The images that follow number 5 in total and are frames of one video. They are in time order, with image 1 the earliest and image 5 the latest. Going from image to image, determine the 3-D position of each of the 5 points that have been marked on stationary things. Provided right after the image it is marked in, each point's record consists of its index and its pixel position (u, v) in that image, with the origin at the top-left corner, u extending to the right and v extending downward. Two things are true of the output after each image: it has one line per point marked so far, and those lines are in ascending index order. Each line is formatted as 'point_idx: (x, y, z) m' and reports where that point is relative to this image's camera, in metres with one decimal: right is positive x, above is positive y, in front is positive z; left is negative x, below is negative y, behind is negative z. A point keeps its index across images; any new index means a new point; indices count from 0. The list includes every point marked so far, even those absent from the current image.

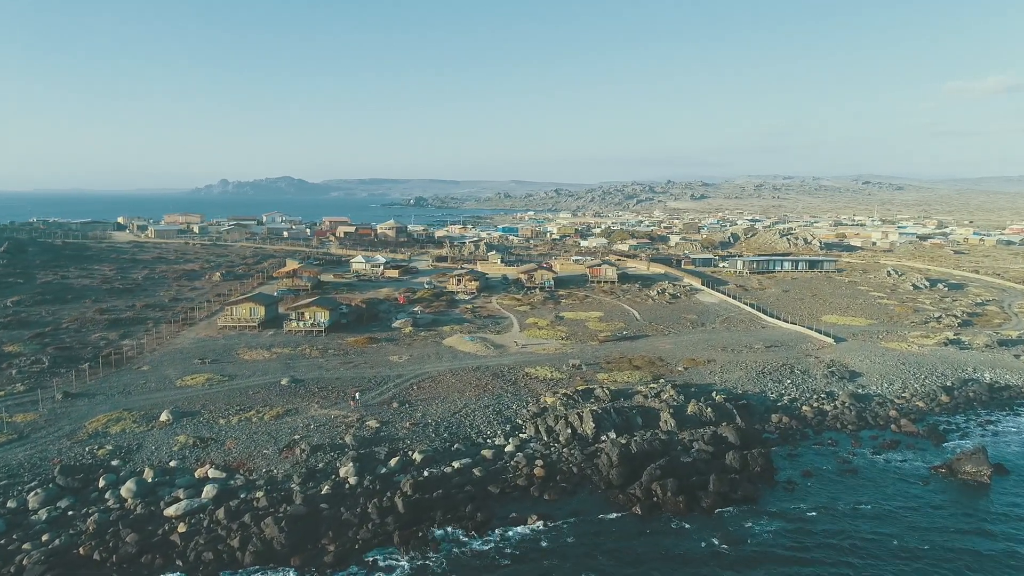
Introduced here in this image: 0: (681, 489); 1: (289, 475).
0: (+4.5, -5.4, +19.2) m
1: (-6.1, -5.1, +19.4) m
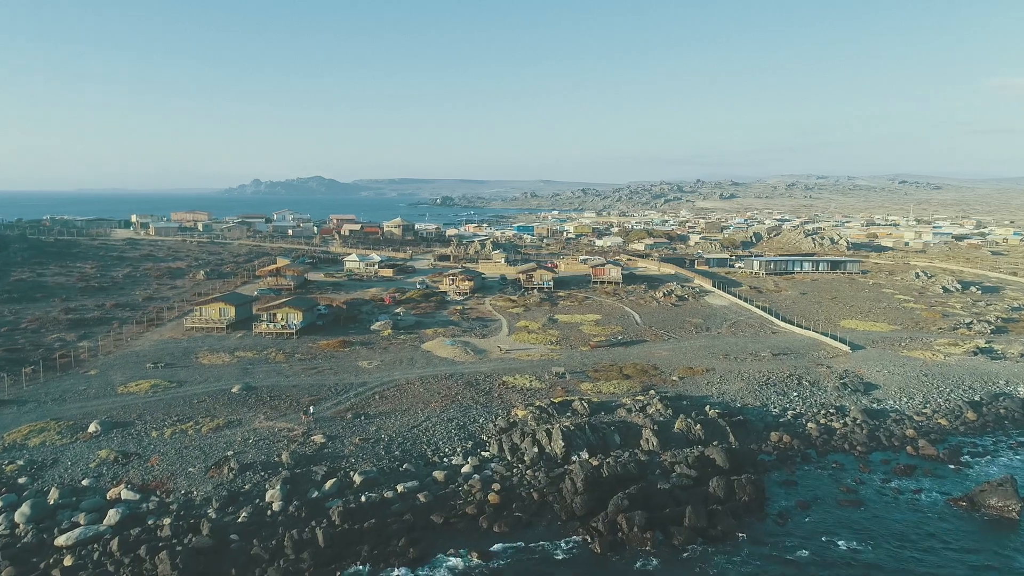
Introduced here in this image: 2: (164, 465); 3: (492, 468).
0: (+3.2, -5.5, +16.6) m
1: (-7.3, -5.1, +17.3) m
2: (-9.2, -4.7, +18.9) m
3: (-0.5, -5.0, +19.7) m
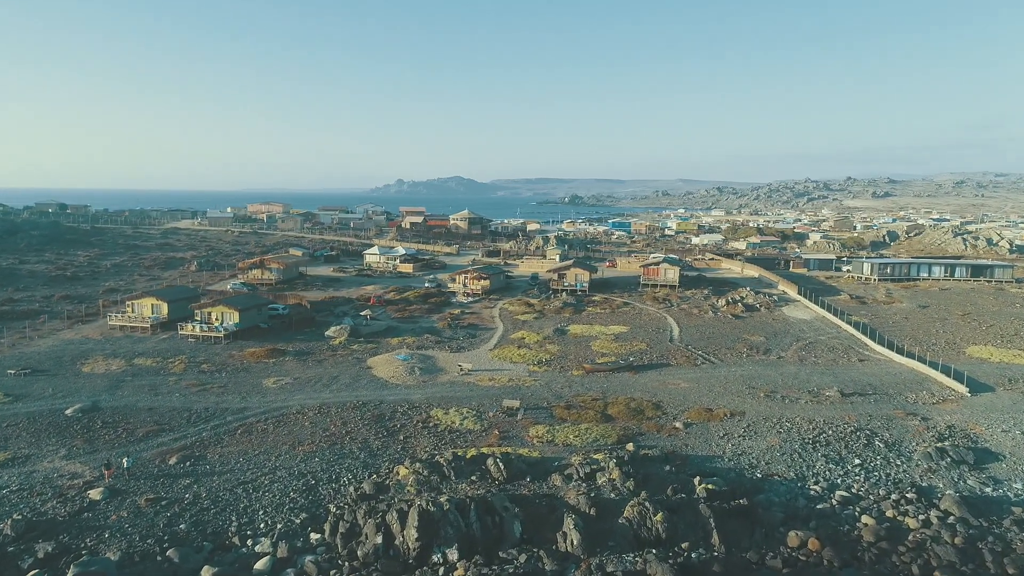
0: (-0.7, -5.6, +9.1) m
1: (-10.9, -4.9, +11.7) m
2: (-12.5, -4.5, +13.6) m
3: (-3.8, -5.0, +12.8) m
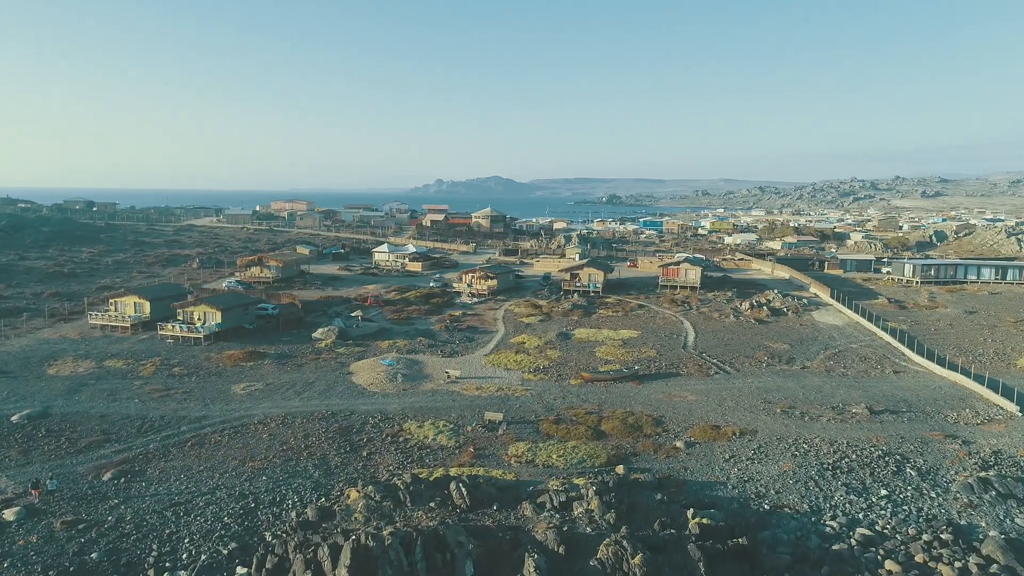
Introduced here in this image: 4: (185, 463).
0: (-1.7, -5.6, +7.2) m
1: (-11.8, -4.9, +10.3) m
2: (-13.3, -4.4, +12.4) m
3: (-4.6, -5.0, +11.1) m
4: (-7.1, -3.8, +15.5) m
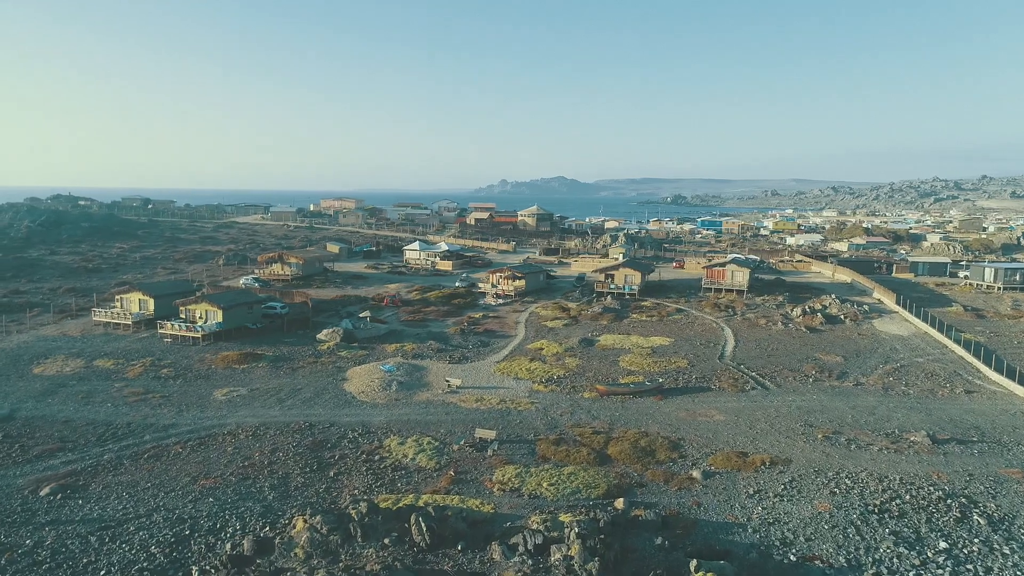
0: (-2.8, -5.6, +5.3) m
1: (-12.6, -4.7, +9.3) m
2: (-13.8, -4.2, +11.5) m
3: (-5.4, -4.9, +9.4) m
4: (-7.5, -3.7, +14.1) m
